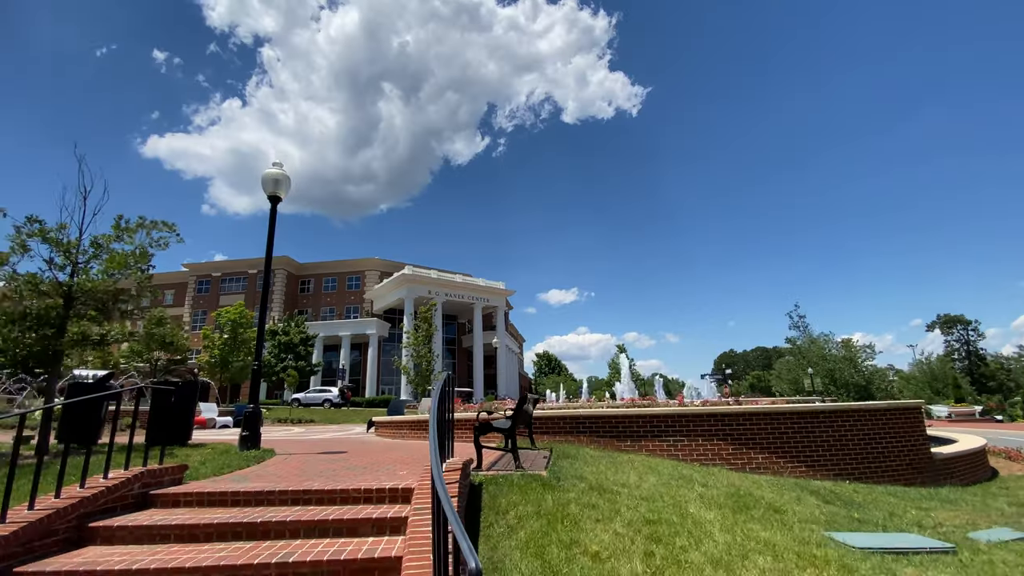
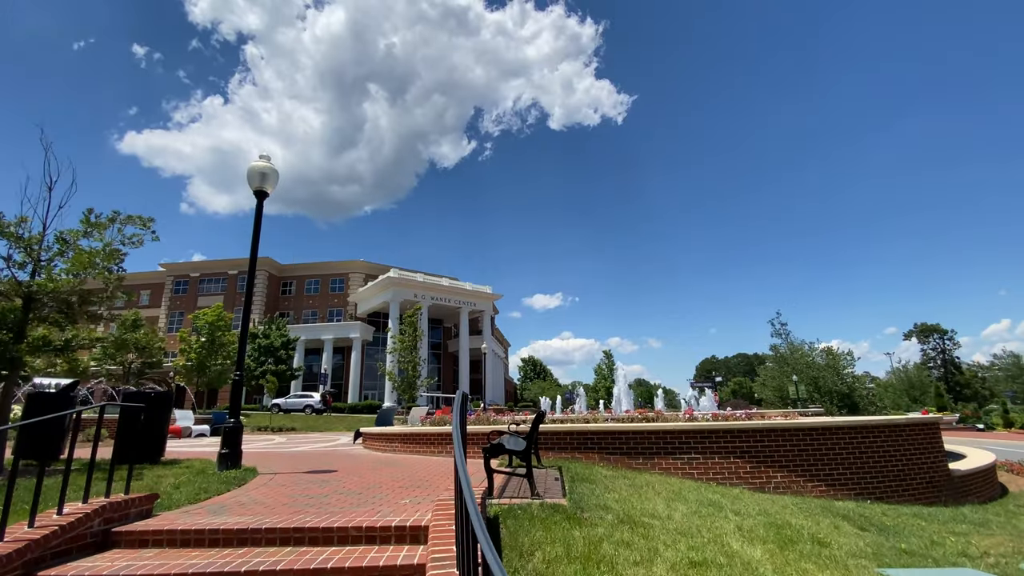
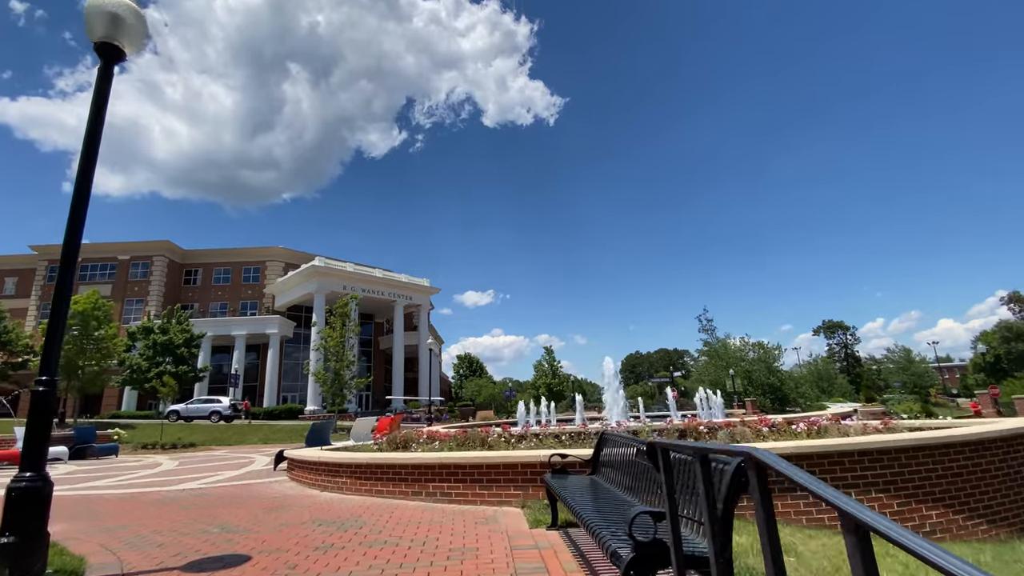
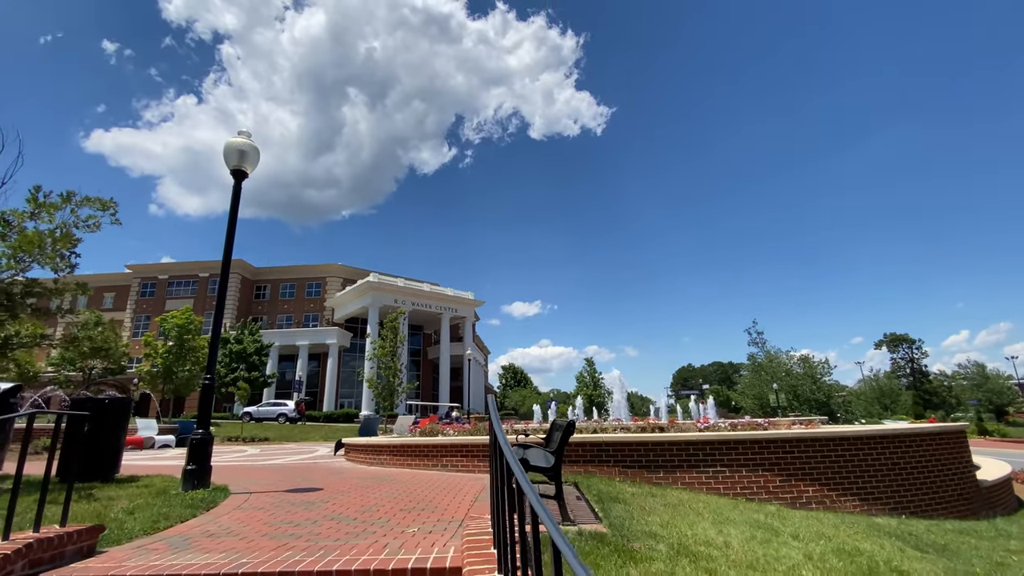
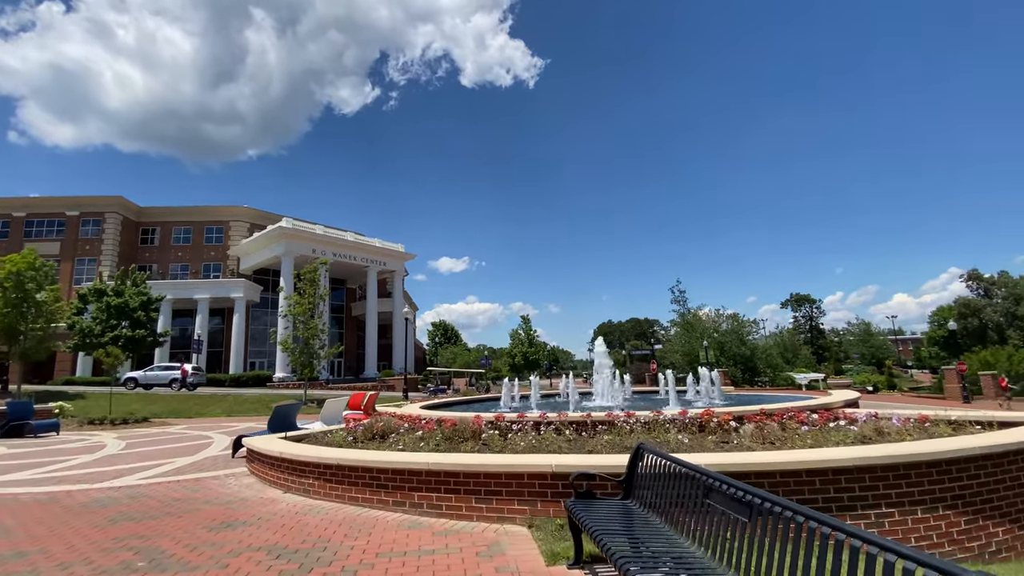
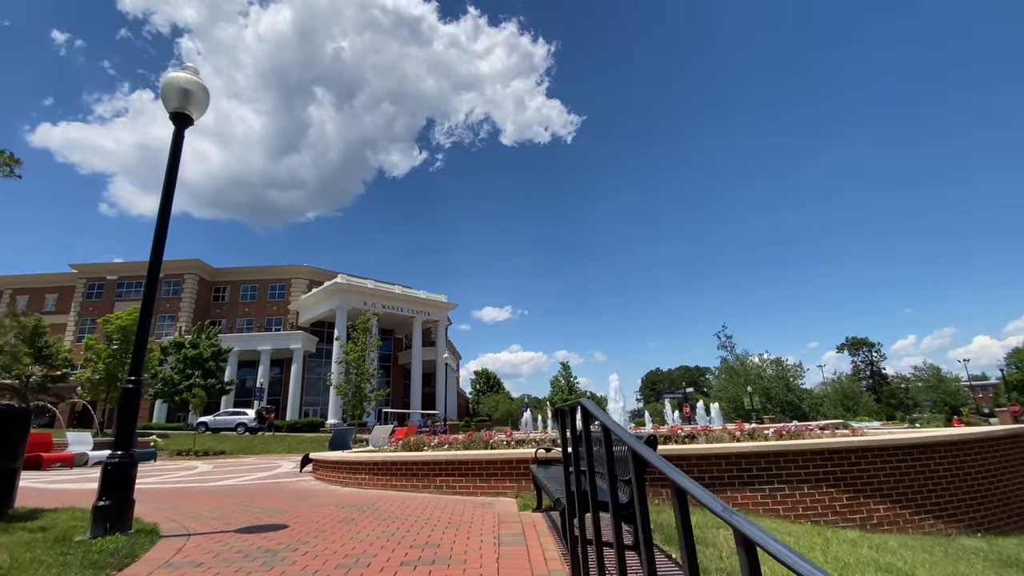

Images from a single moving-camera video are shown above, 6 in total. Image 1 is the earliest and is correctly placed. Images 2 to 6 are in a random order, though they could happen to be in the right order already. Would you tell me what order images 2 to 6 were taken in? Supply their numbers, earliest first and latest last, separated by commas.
2, 4, 6, 3, 5
